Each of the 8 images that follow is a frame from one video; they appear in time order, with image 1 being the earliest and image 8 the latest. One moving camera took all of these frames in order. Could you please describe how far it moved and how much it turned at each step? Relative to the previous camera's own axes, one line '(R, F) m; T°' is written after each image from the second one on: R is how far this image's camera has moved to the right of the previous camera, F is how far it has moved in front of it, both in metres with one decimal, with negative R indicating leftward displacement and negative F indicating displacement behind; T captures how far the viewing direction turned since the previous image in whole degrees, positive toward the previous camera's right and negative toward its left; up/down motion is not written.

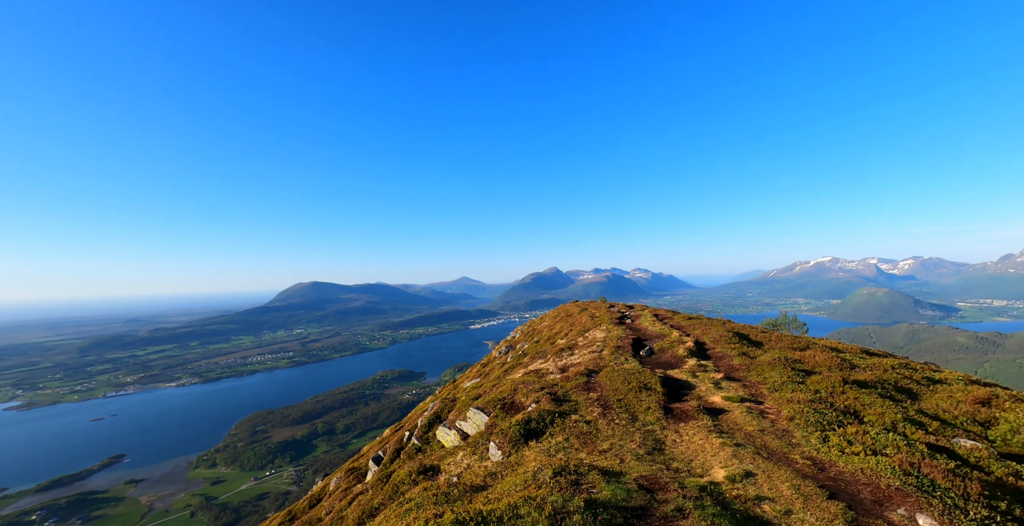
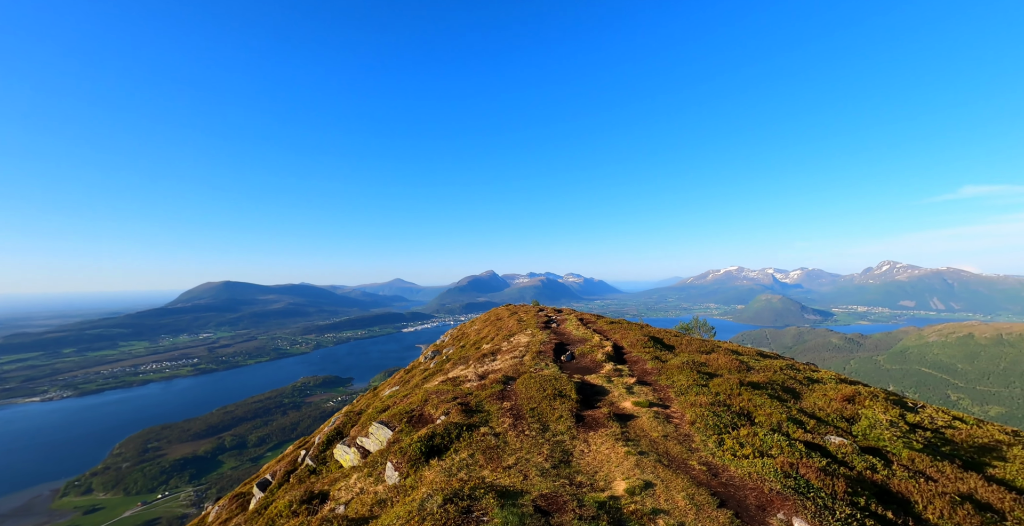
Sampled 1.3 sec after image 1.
(+1.4, +1.0) m; +9°
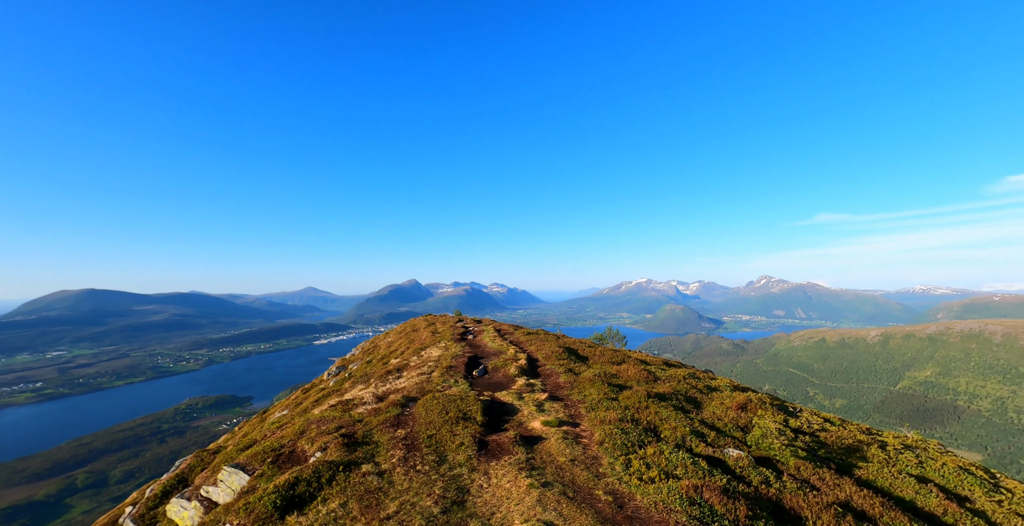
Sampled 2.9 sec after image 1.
(+1.4, +2.8) m; +10°
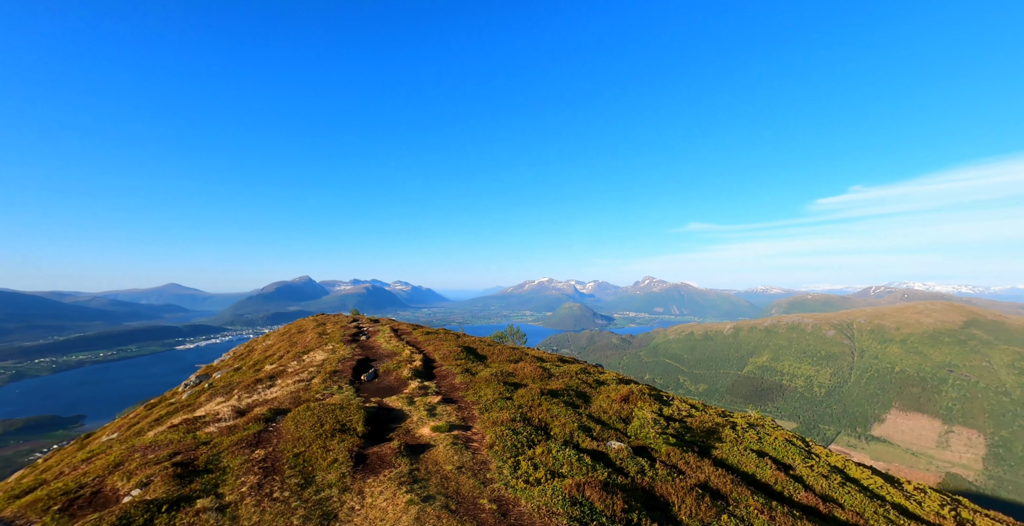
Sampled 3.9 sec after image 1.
(+0.9, +1.6) m; +13°
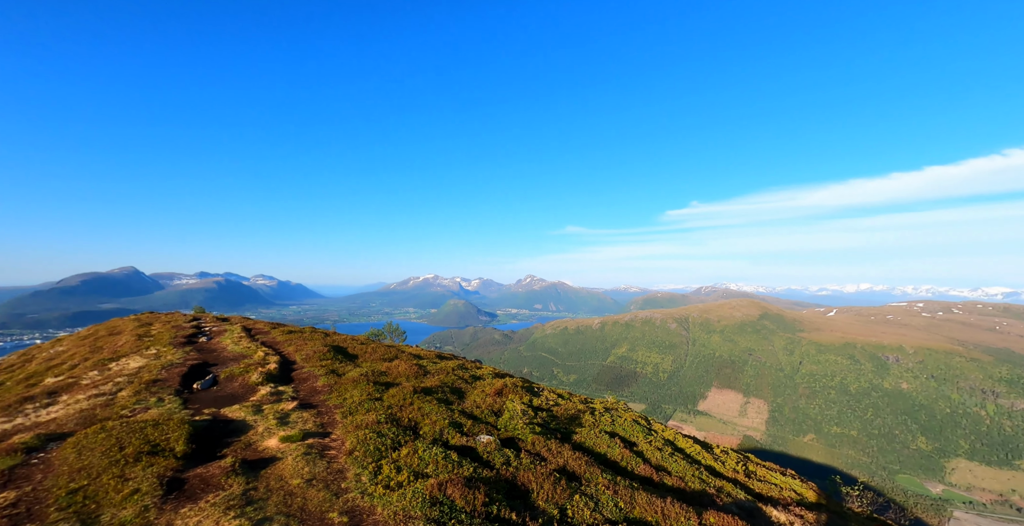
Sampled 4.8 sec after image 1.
(+1.0, +0.5) m; +16°
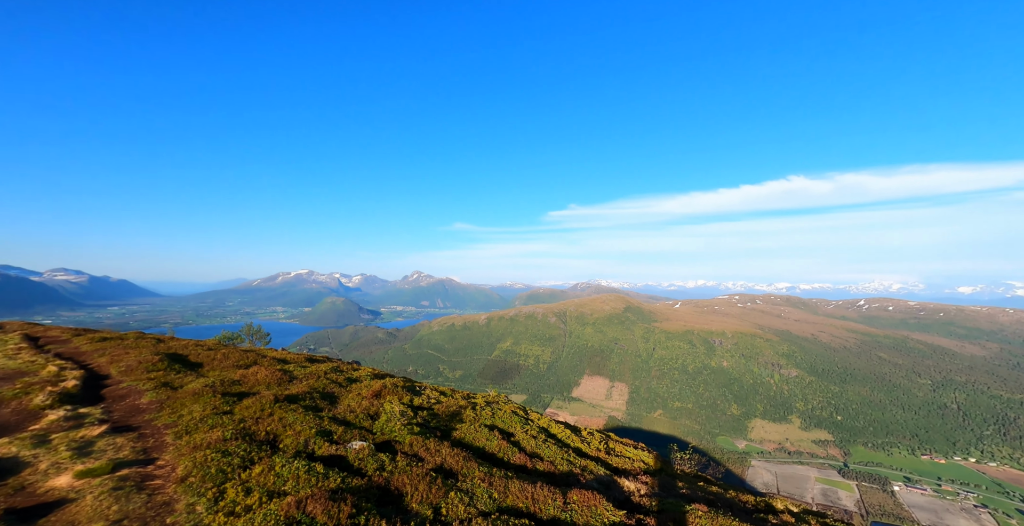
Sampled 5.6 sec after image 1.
(+0.8, +0.8) m; +15°
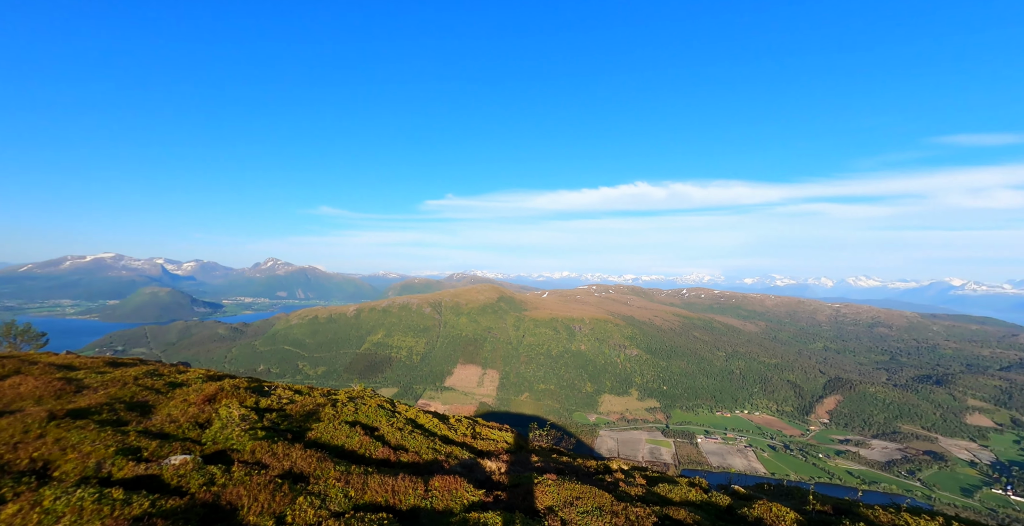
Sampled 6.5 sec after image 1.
(+0.8, -1.3) m; +17°
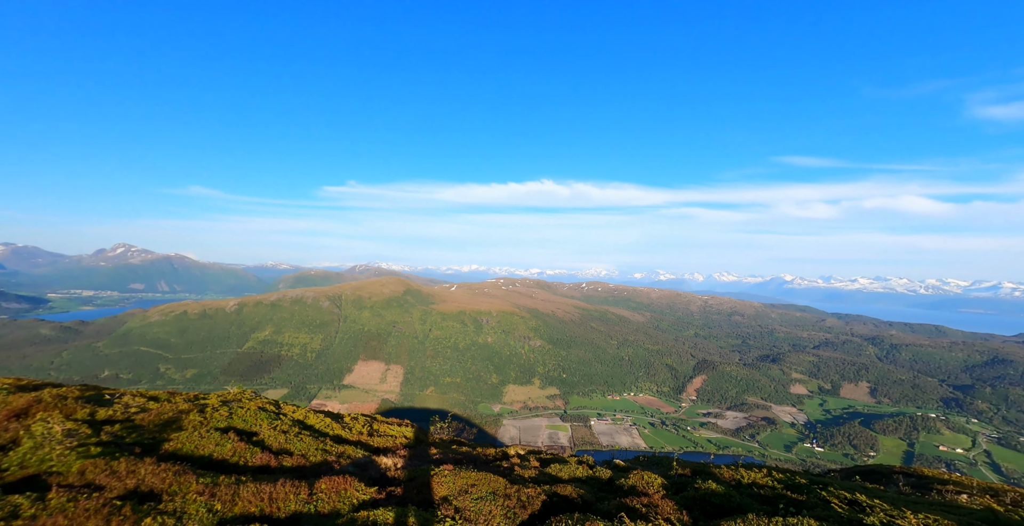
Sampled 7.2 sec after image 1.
(+0.5, -1.0) m; +12°
